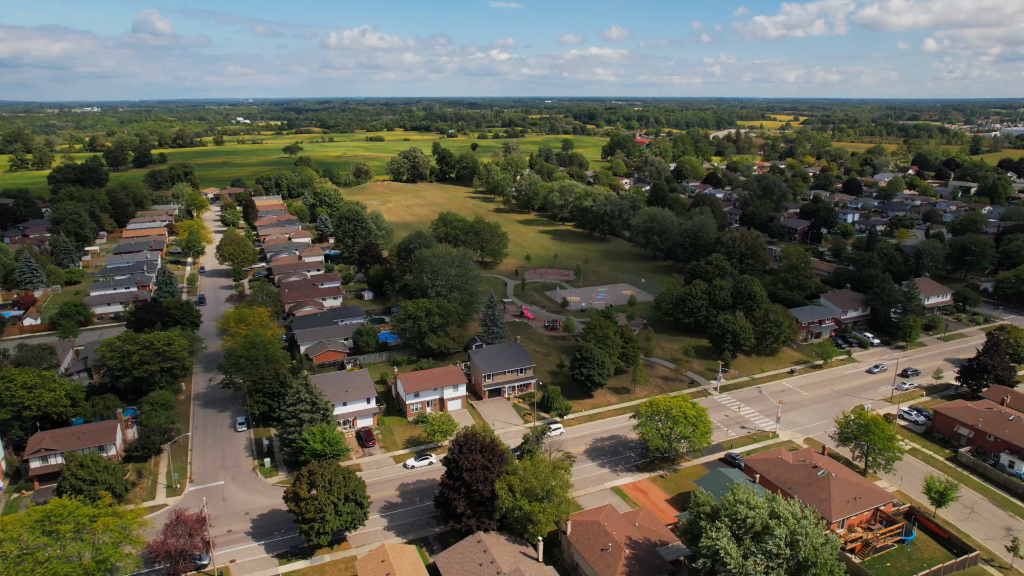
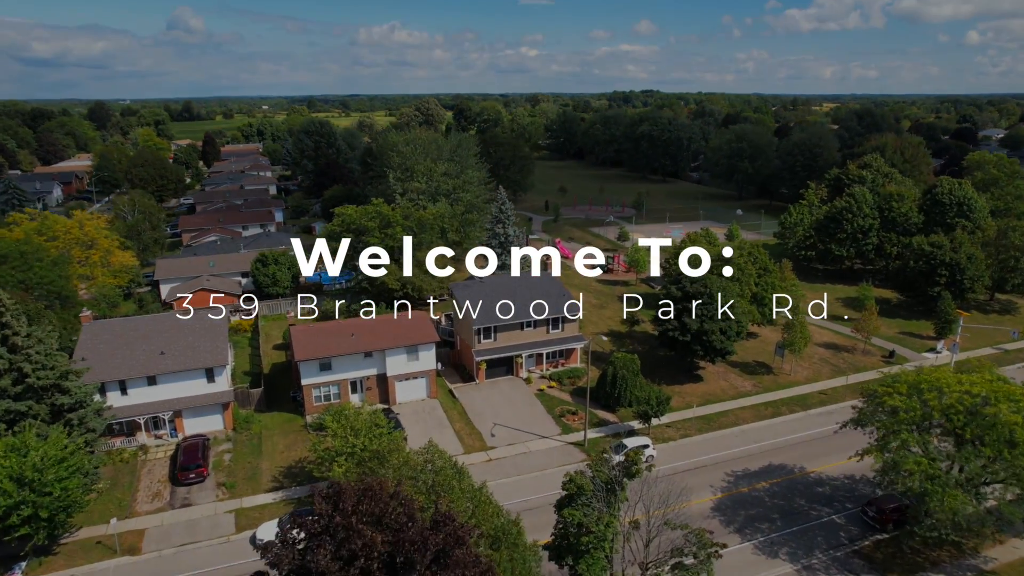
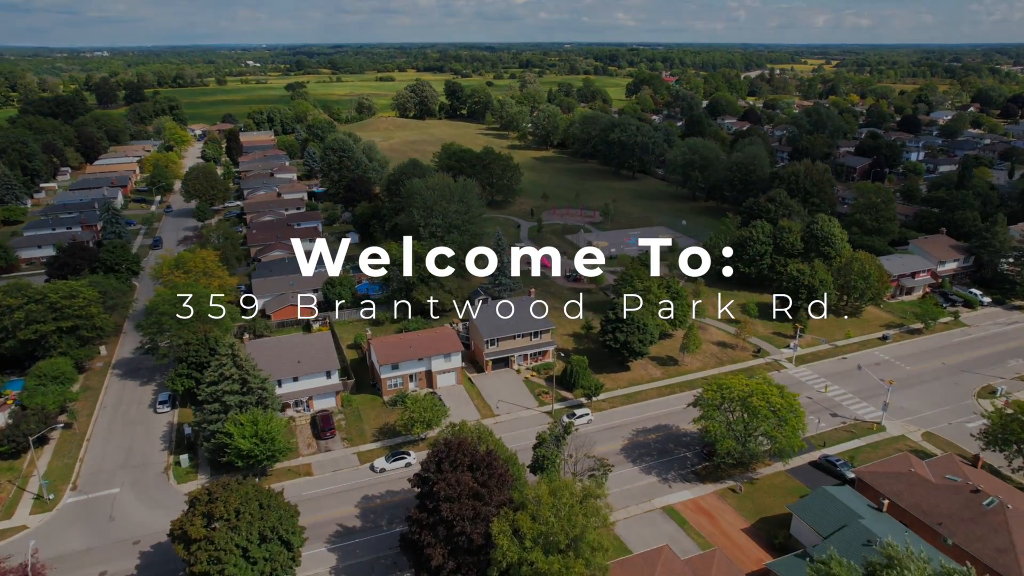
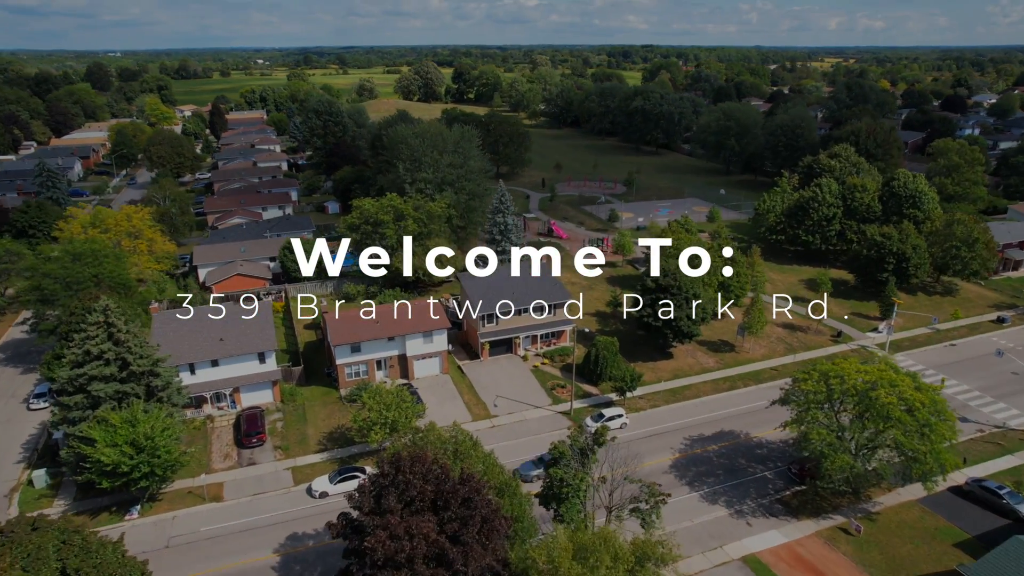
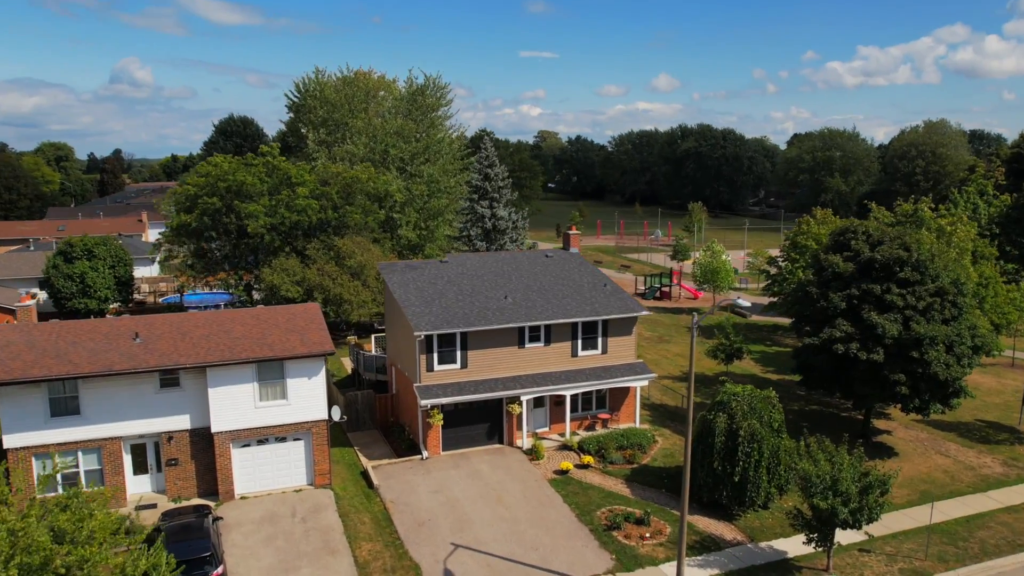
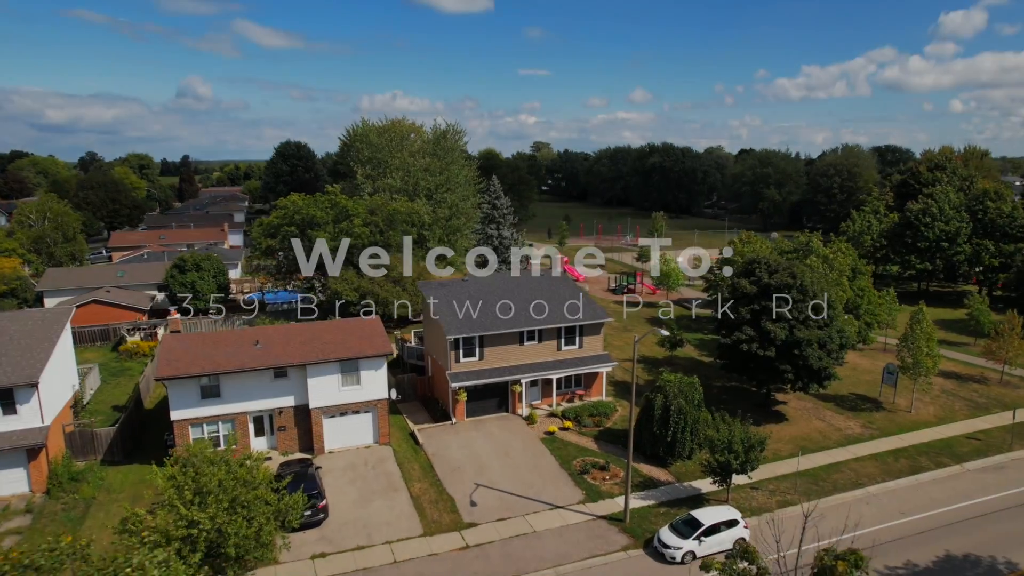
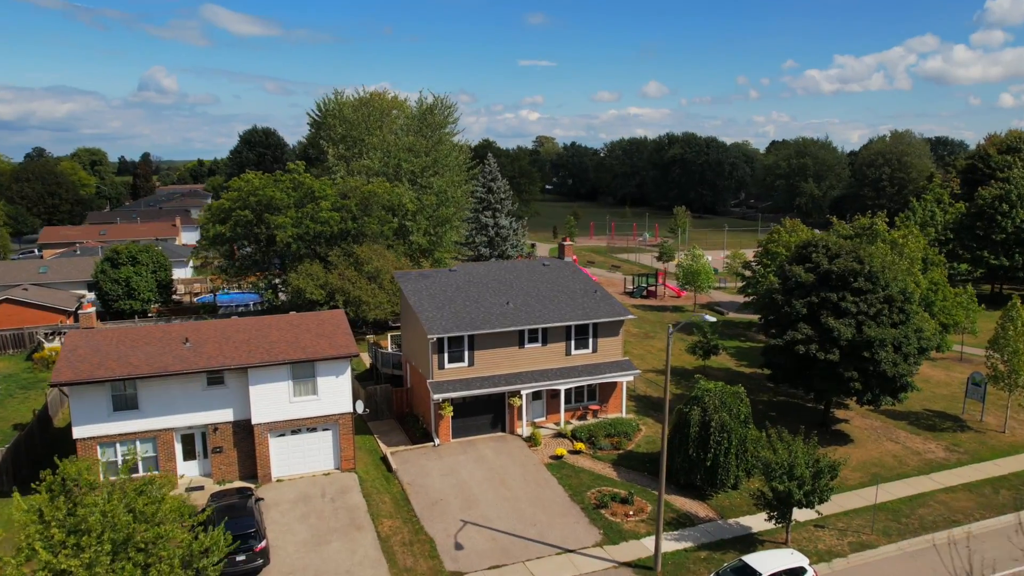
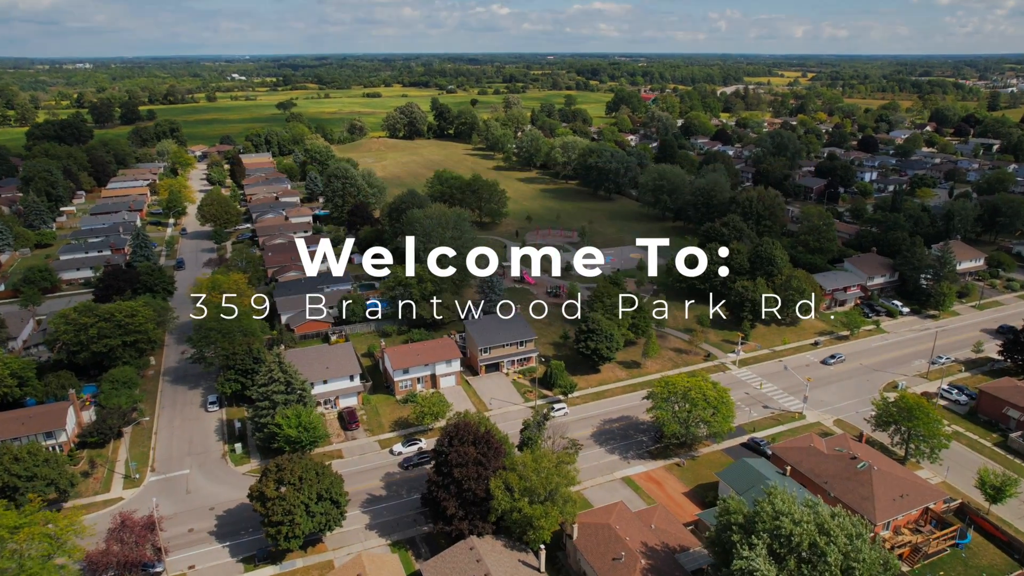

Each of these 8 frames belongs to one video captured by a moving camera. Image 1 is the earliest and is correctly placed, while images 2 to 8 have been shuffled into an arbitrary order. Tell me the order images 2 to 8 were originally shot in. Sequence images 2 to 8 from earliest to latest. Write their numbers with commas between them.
8, 3, 4, 2, 6, 7, 5
